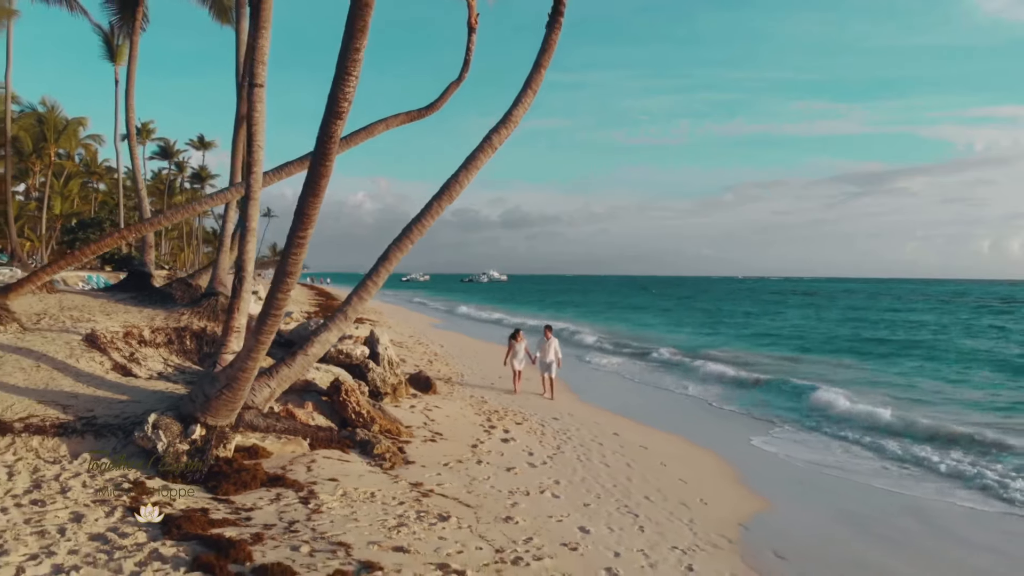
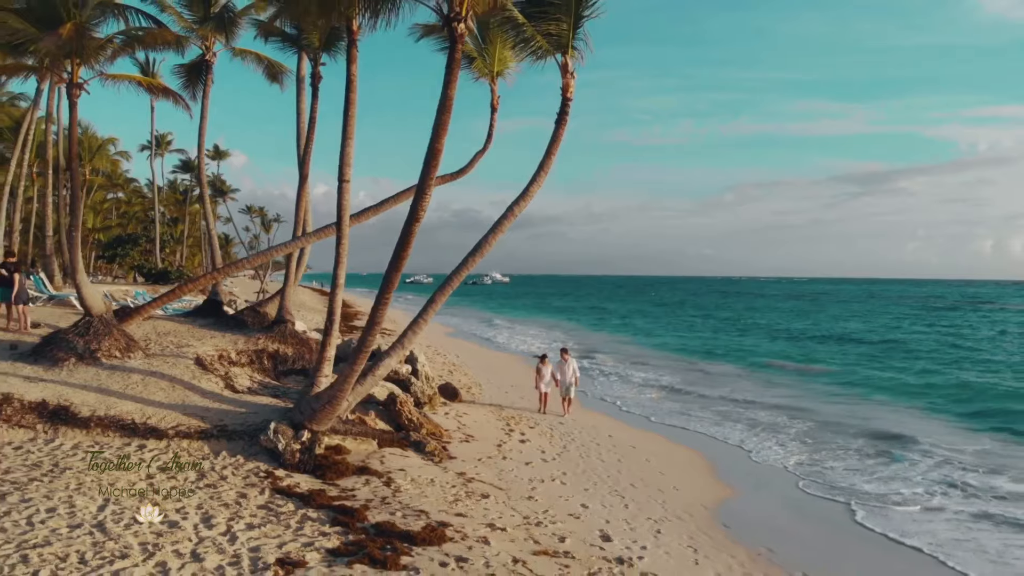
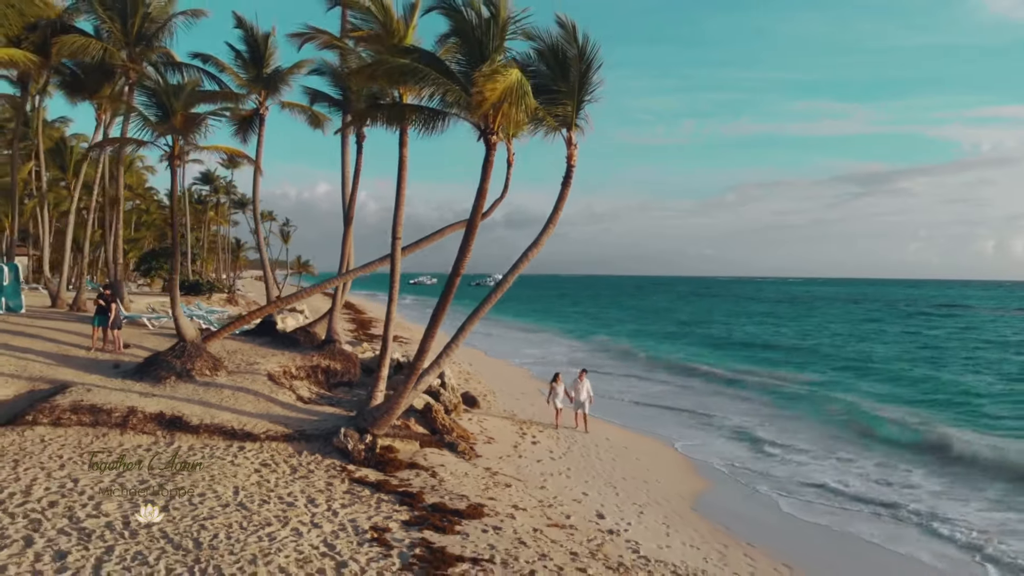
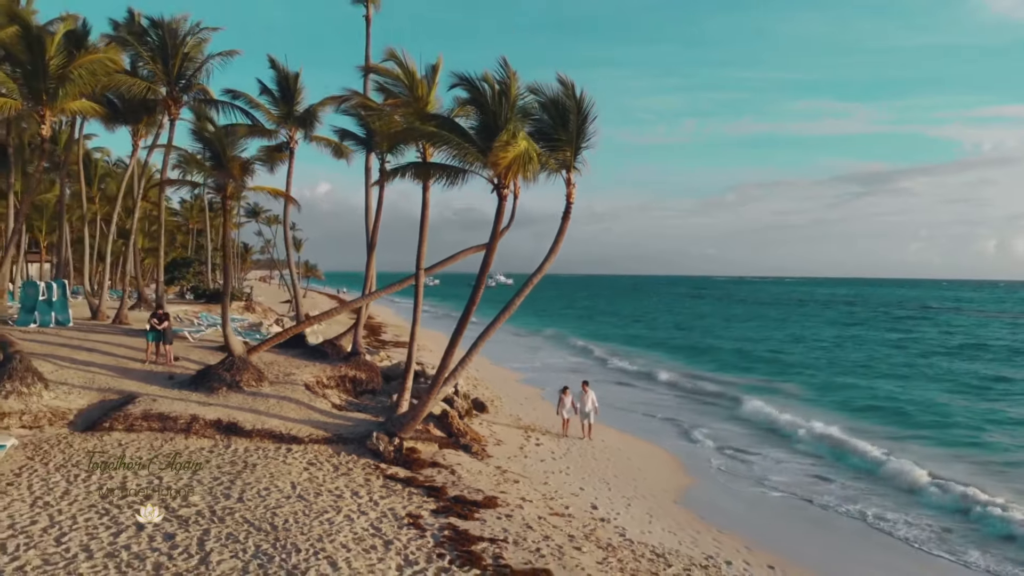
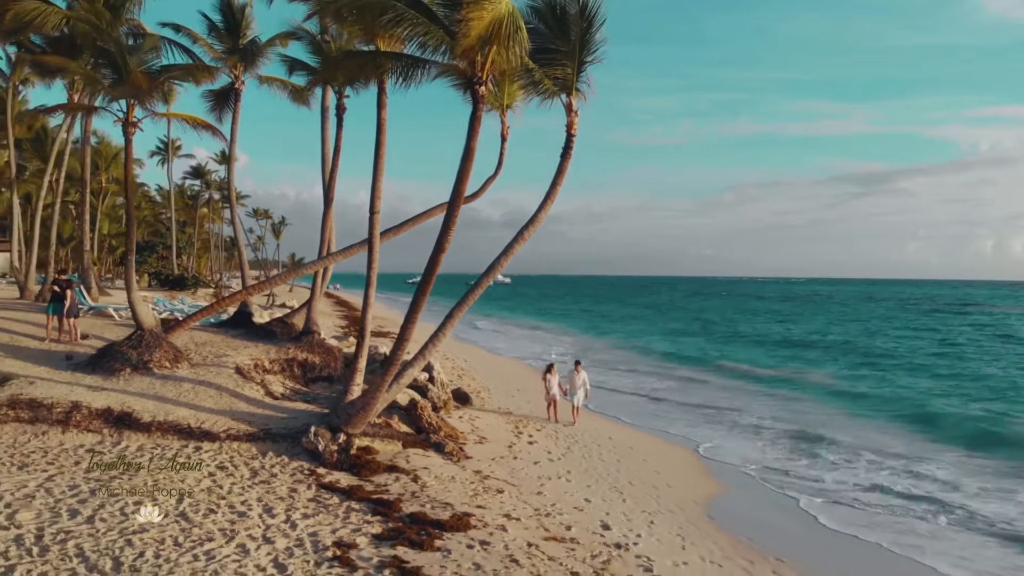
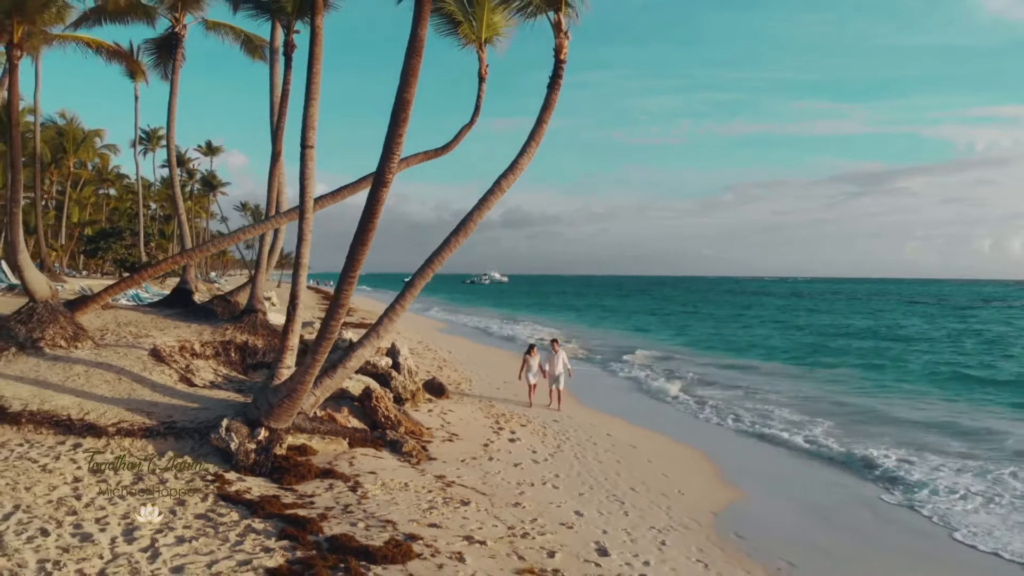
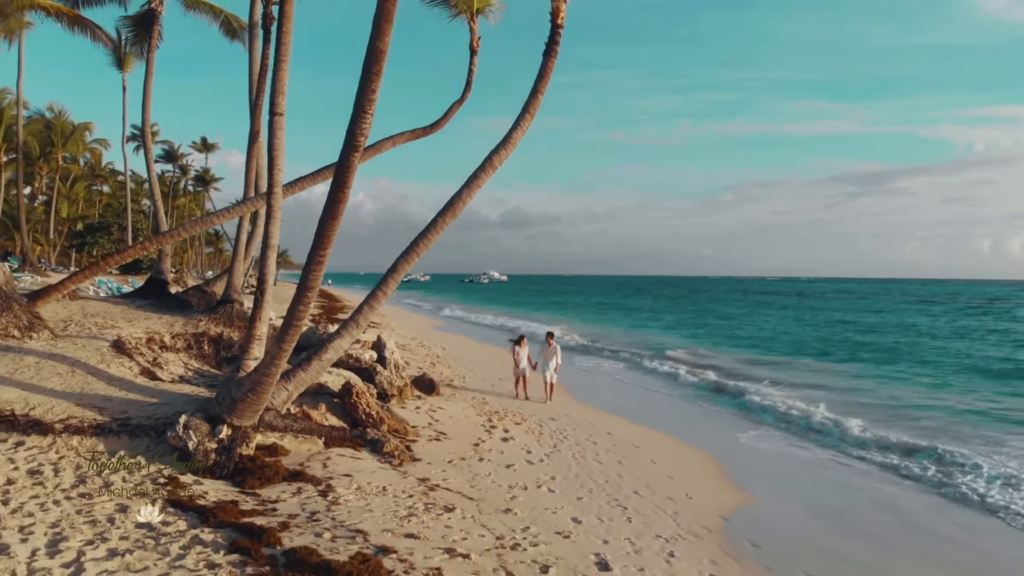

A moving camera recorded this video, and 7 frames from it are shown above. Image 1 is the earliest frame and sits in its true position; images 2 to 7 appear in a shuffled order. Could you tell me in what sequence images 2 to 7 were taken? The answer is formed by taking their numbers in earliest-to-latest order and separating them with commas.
7, 6, 2, 5, 3, 4
